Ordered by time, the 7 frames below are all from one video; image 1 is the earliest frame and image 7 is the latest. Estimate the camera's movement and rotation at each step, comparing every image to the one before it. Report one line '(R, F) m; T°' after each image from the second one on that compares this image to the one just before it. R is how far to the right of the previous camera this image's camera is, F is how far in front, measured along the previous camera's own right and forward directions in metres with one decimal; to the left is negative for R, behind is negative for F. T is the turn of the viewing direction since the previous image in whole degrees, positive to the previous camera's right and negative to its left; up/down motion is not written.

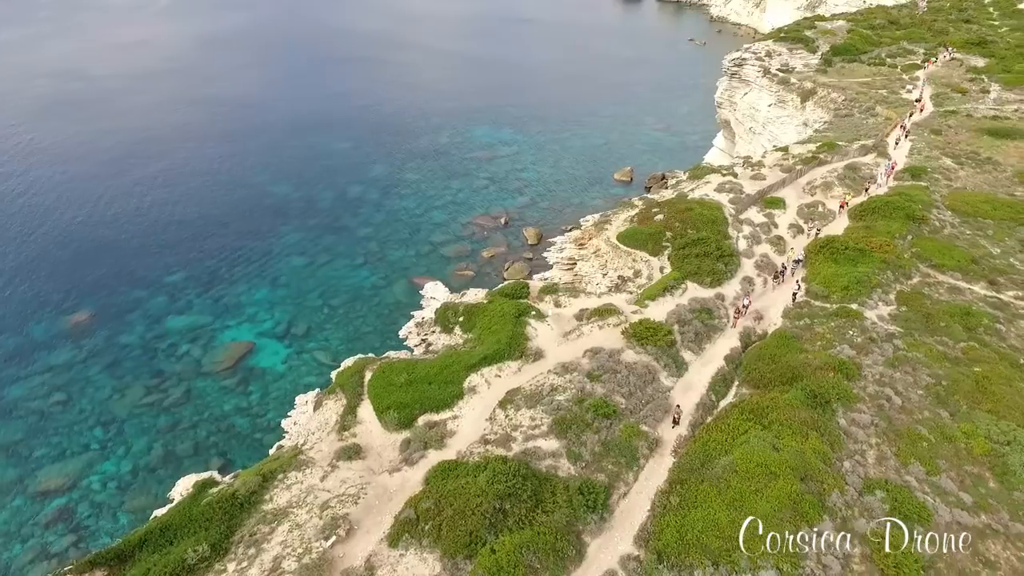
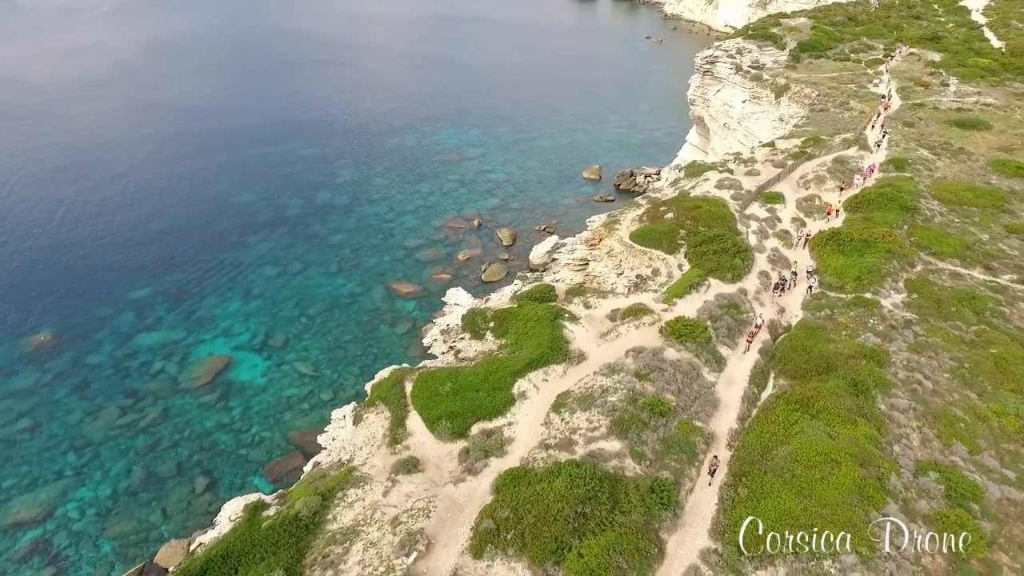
(-3.2, 0.0) m; +4°
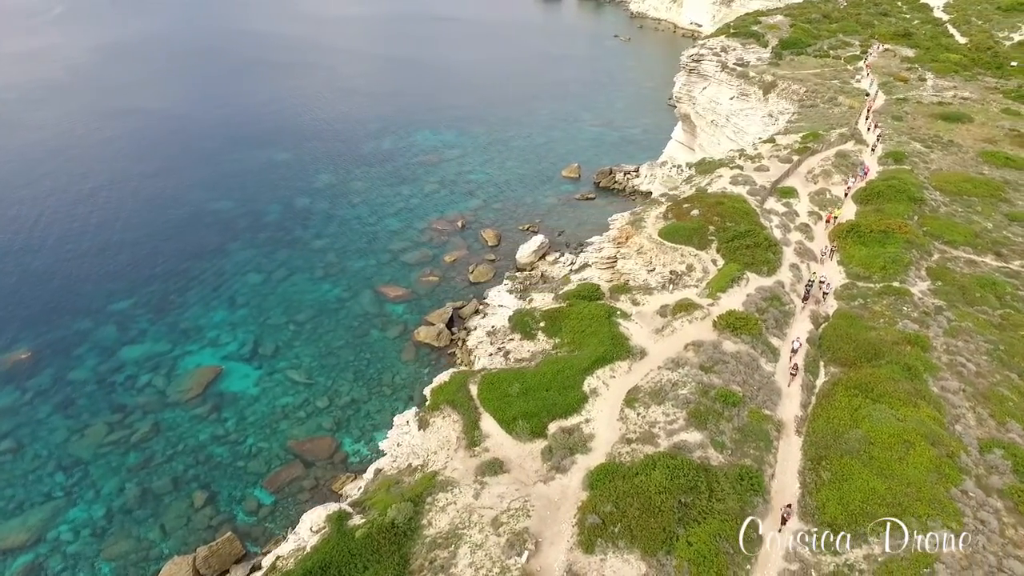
(-3.9, -0.3) m; +3°
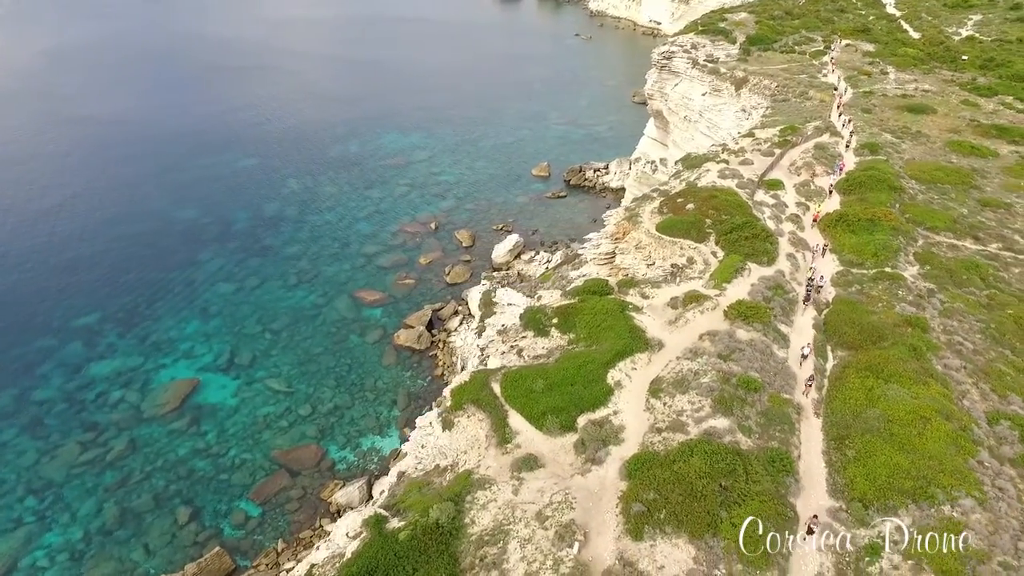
(-2.2, -0.2) m; +3°
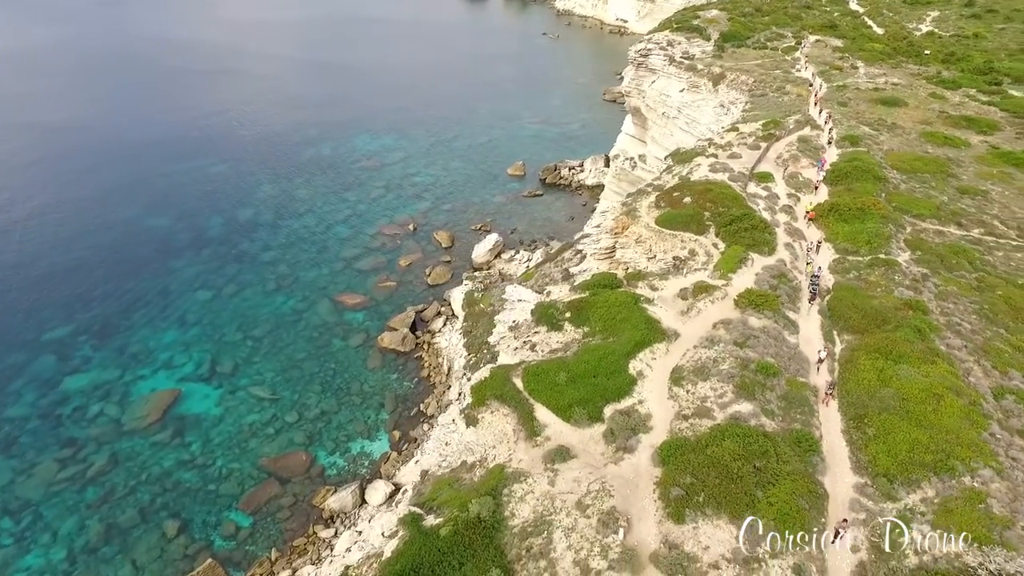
(-2.0, -0.2) m; +3°
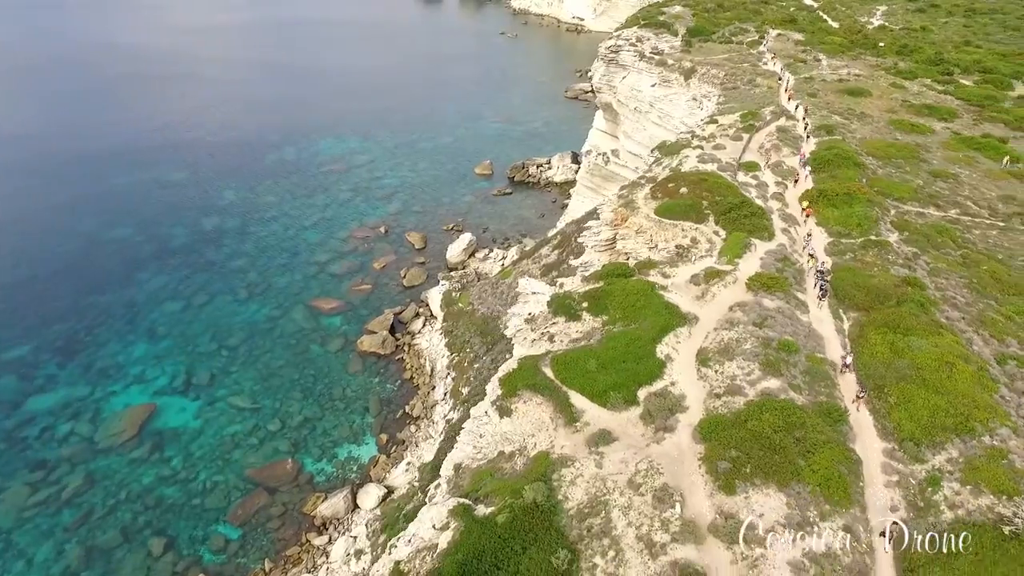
(-2.8, -0.4) m; +3°
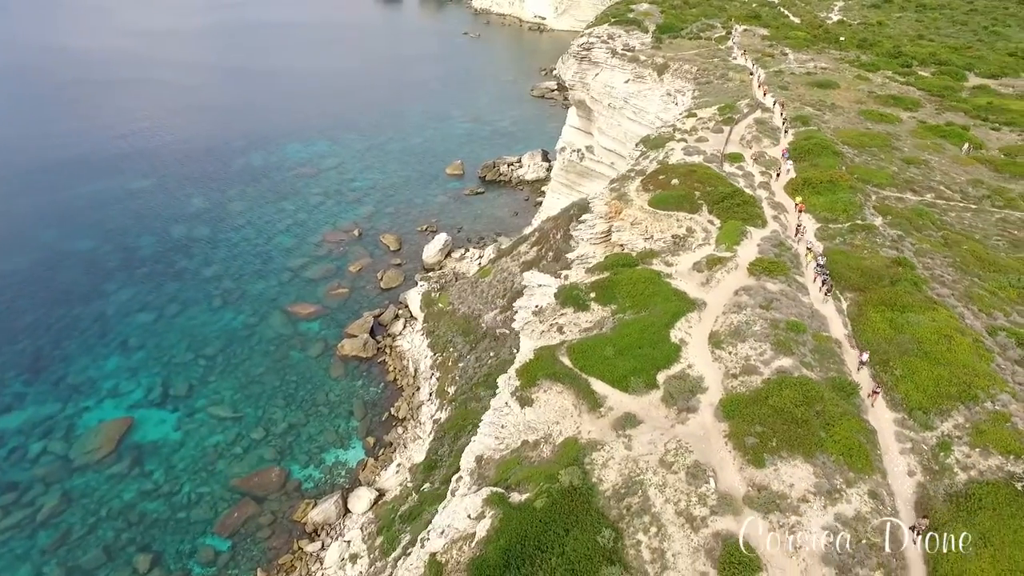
(-2.1, -0.4) m; +3°
